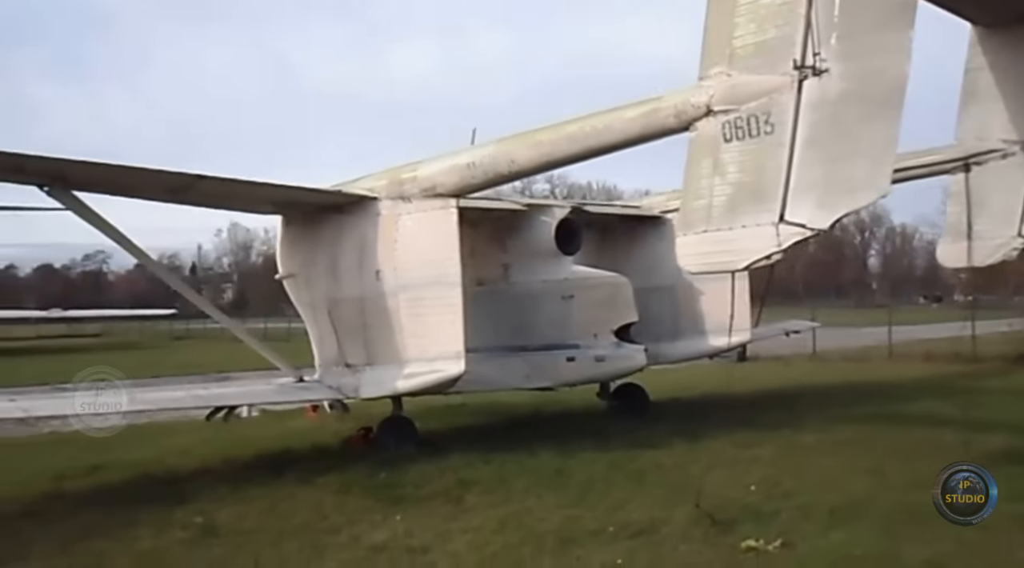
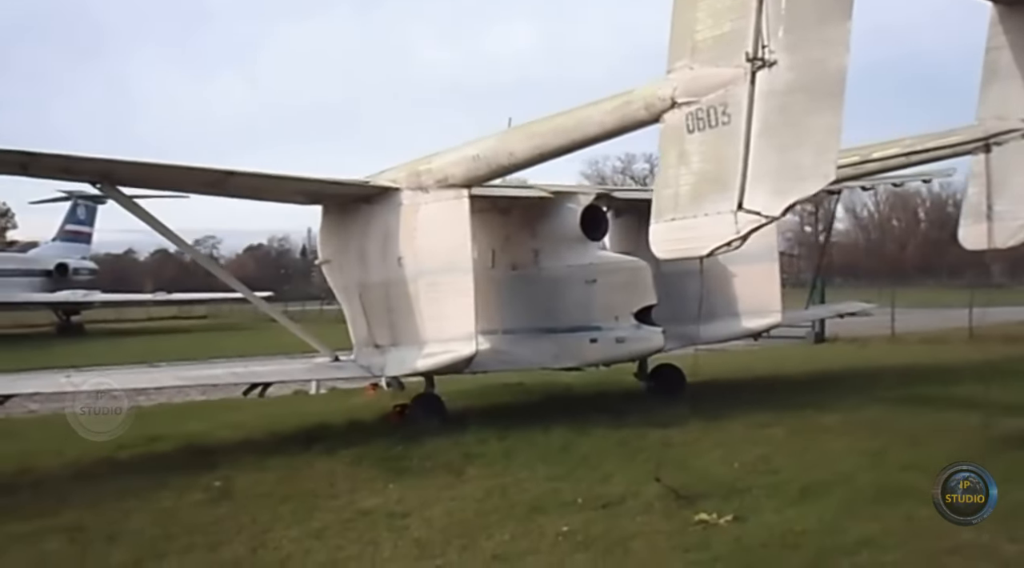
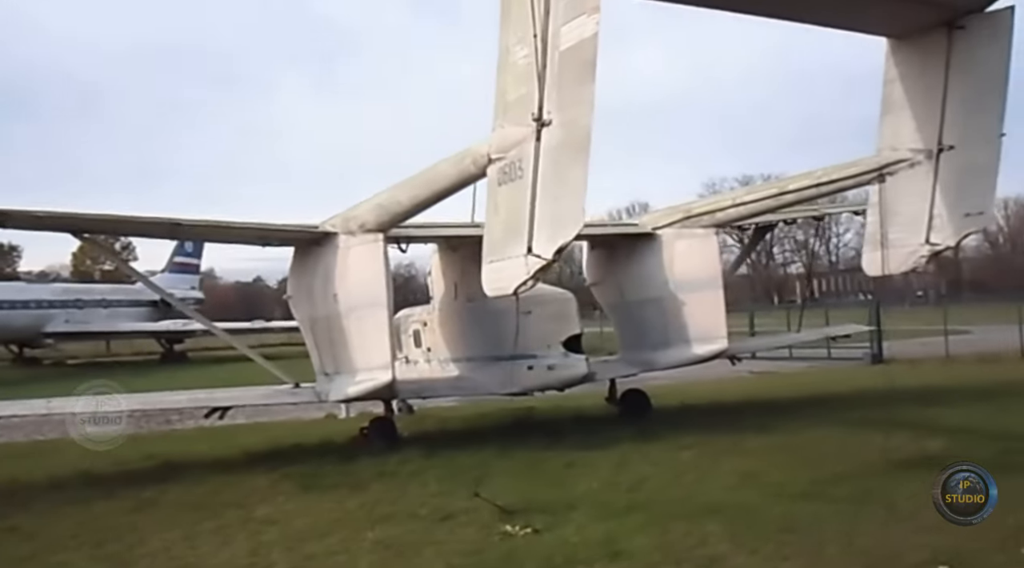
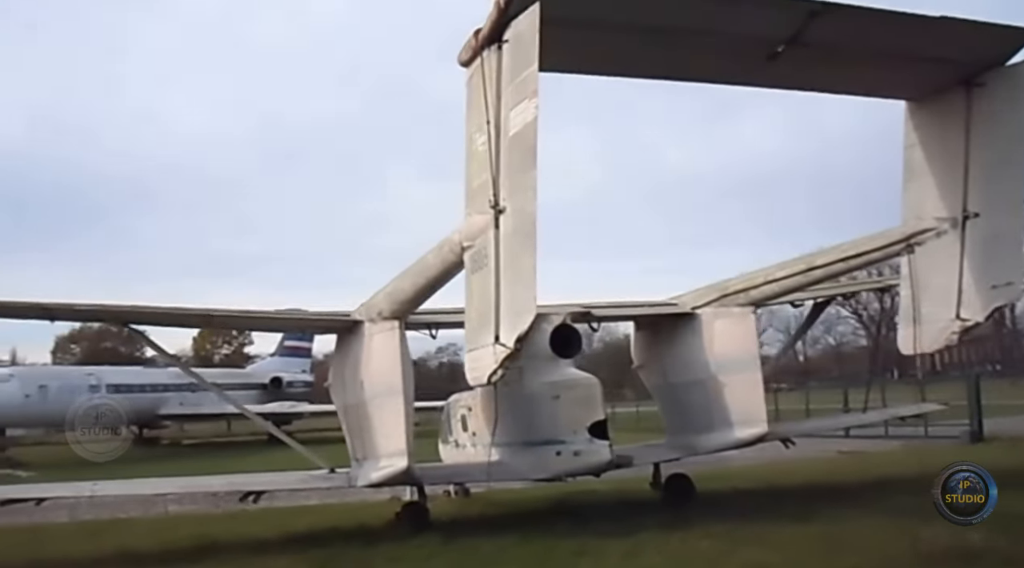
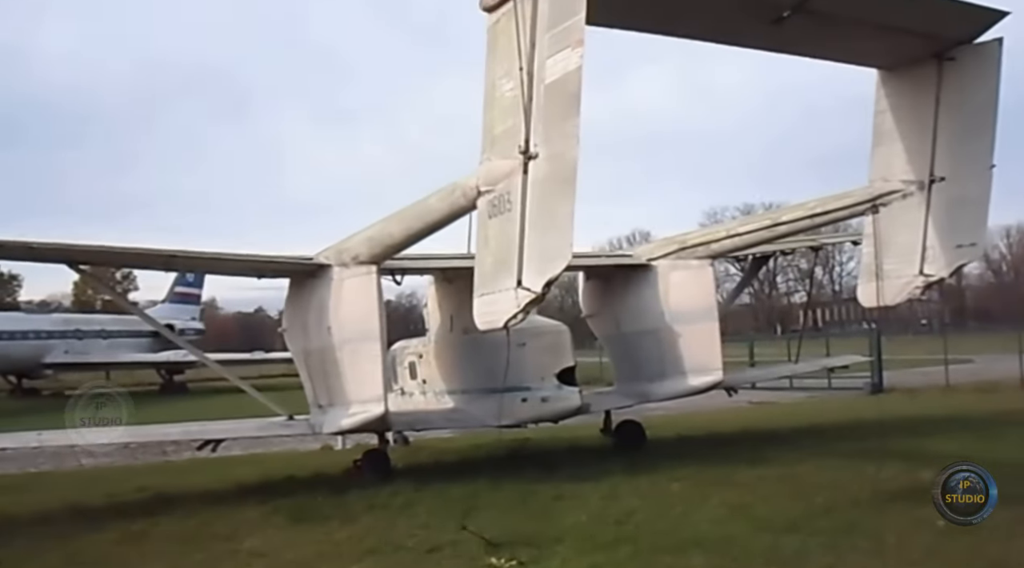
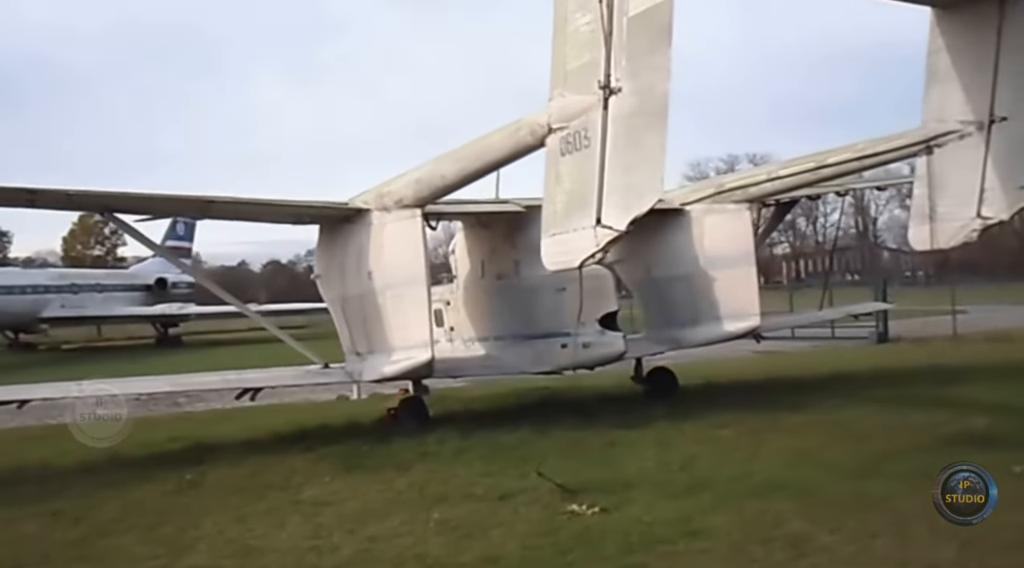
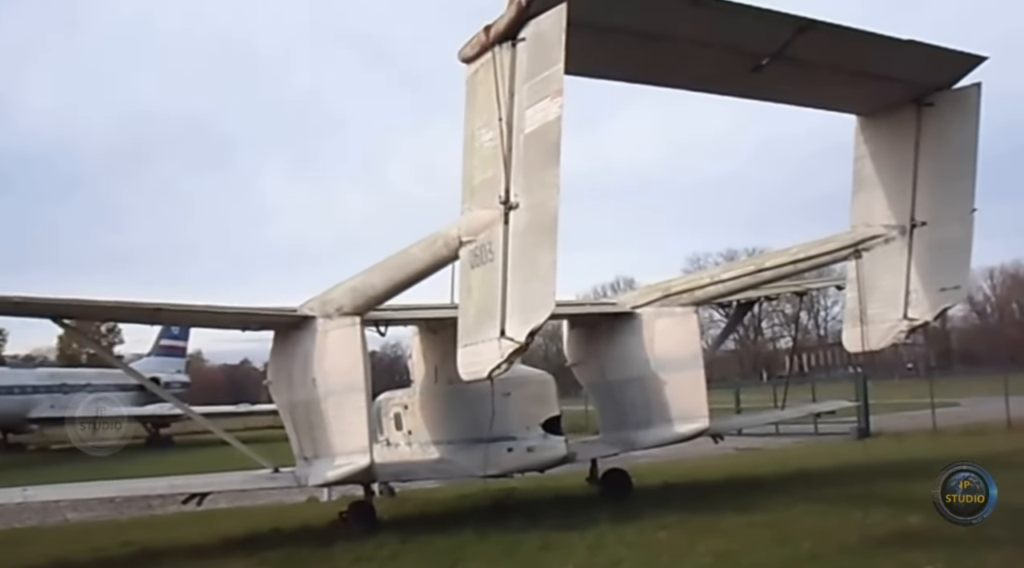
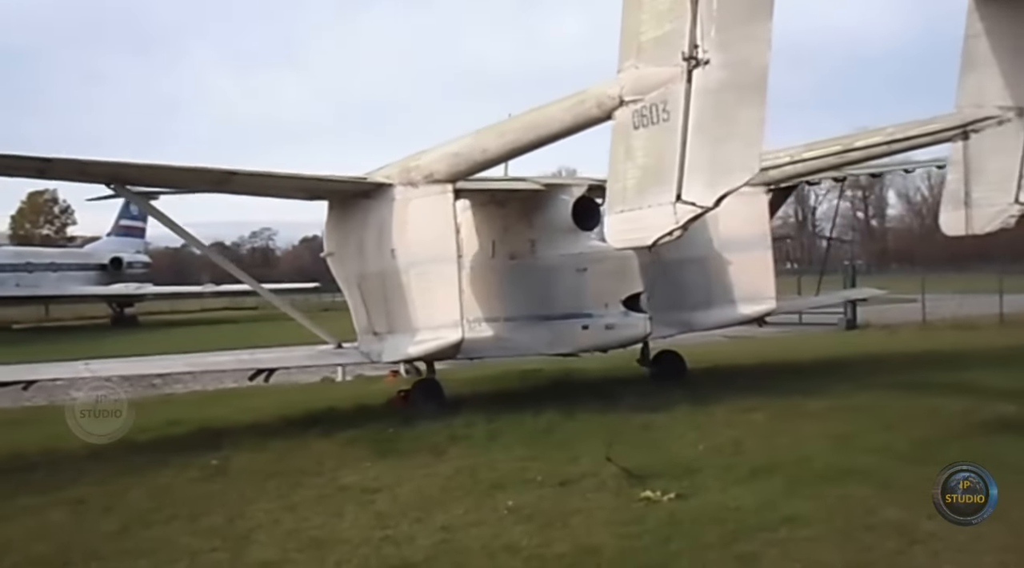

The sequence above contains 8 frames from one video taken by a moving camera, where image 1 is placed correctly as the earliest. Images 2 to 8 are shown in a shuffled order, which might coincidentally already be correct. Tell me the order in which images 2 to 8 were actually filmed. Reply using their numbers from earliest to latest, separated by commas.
2, 8, 6, 3, 5, 7, 4
